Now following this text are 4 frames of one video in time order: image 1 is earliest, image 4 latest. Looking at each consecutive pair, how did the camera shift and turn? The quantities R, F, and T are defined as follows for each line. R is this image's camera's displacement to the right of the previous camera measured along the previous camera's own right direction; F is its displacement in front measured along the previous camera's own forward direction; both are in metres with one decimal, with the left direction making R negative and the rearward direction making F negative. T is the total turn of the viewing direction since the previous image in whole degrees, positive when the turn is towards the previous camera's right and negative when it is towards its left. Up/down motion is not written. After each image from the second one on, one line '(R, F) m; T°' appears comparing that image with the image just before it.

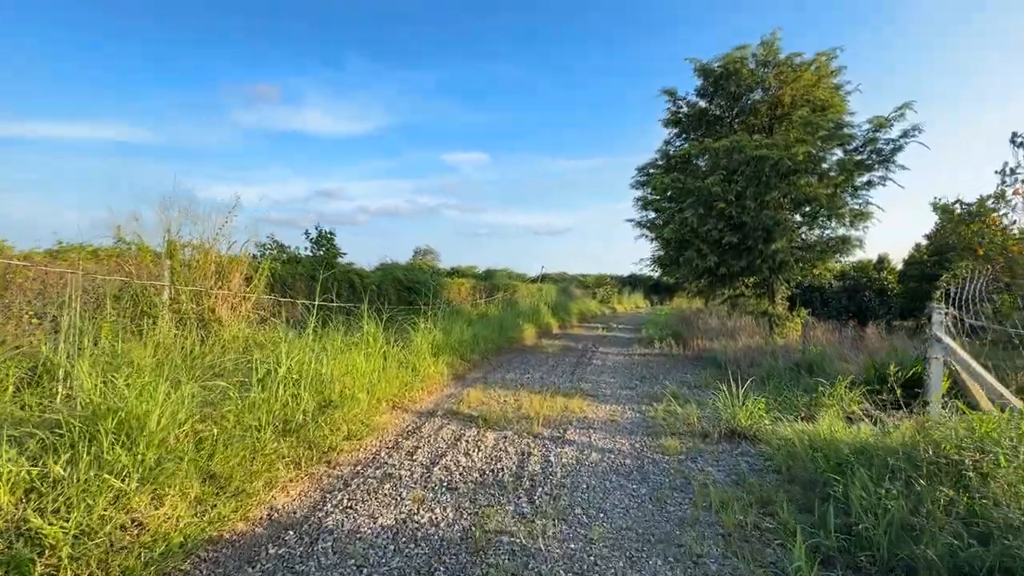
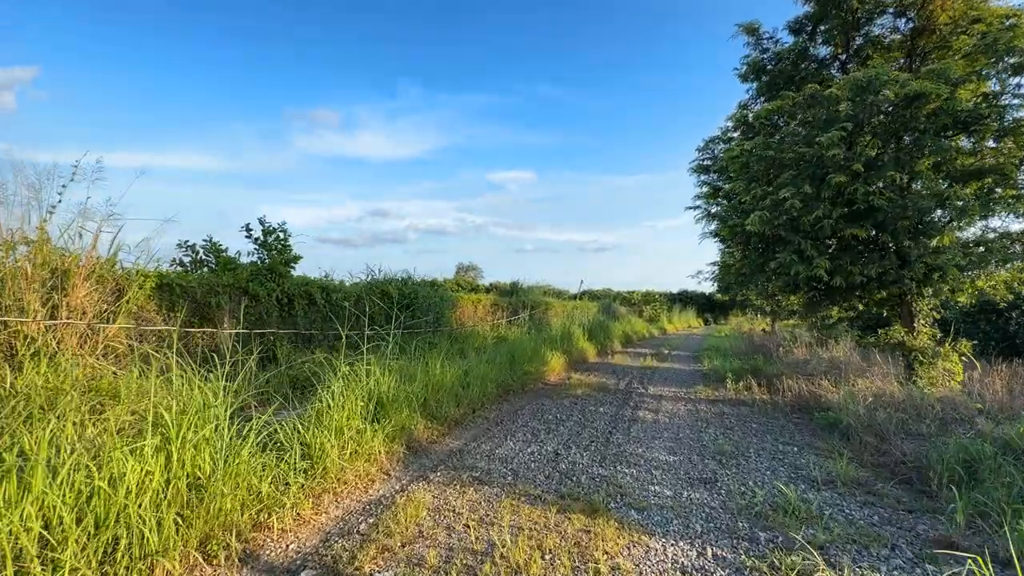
(+0.5, +2.7) m; -5°
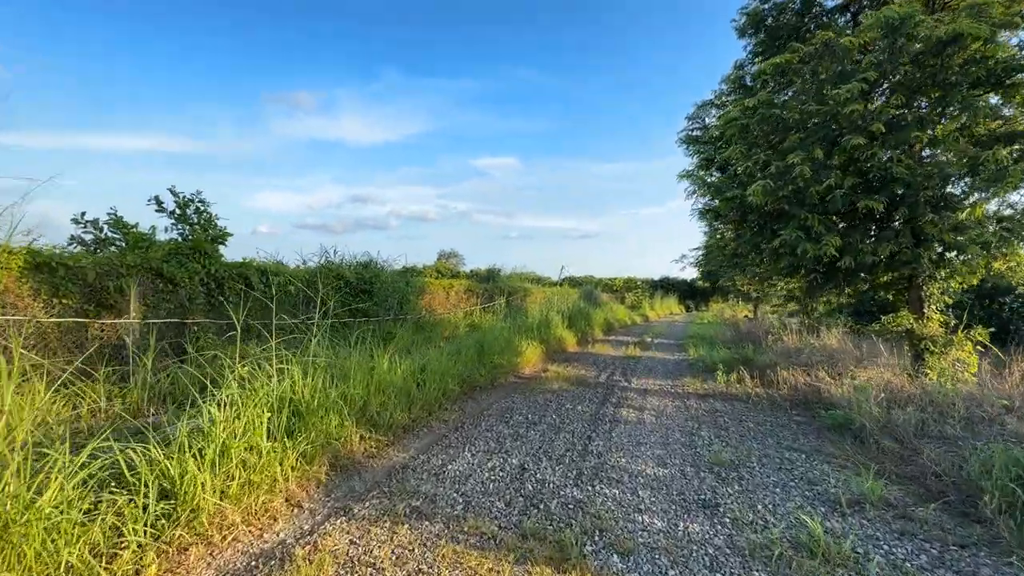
(+0.2, +0.8) m; +2°
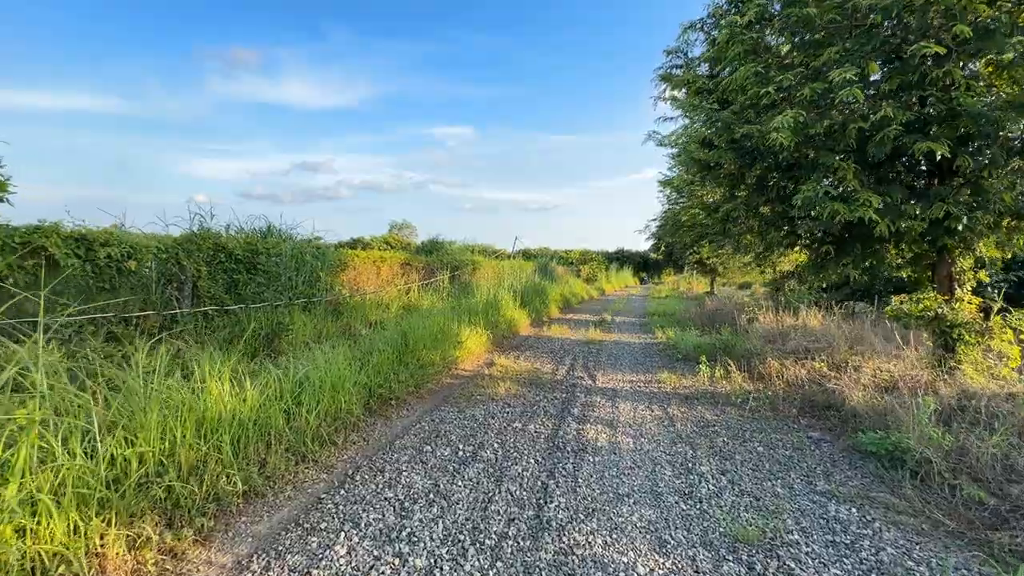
(+0.3, +1.6) m; +5°
